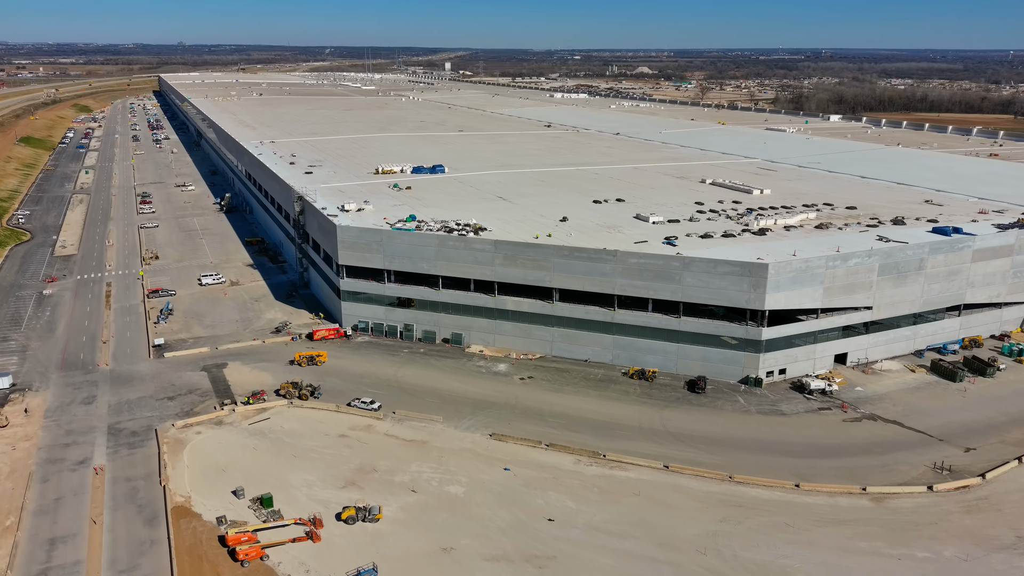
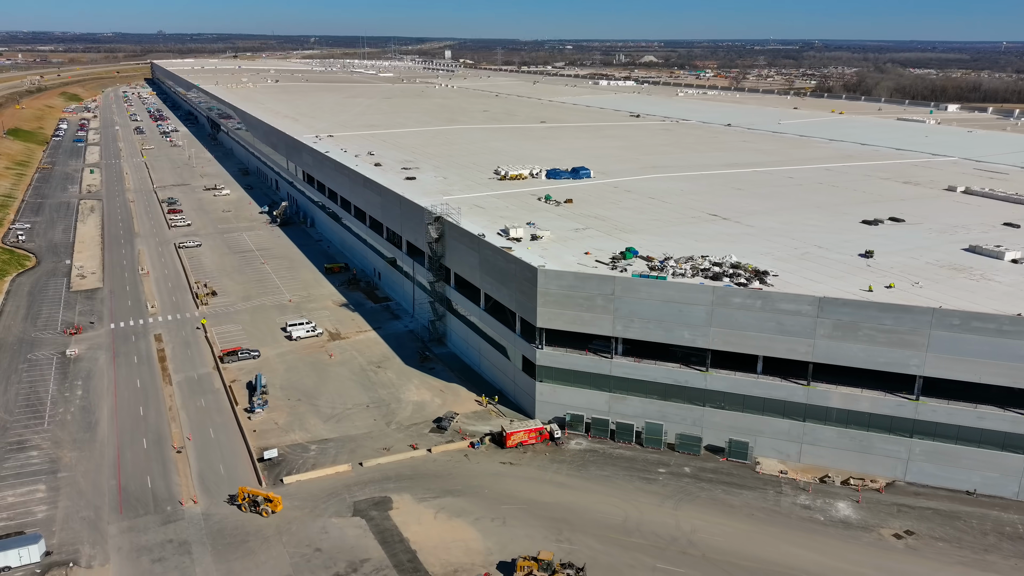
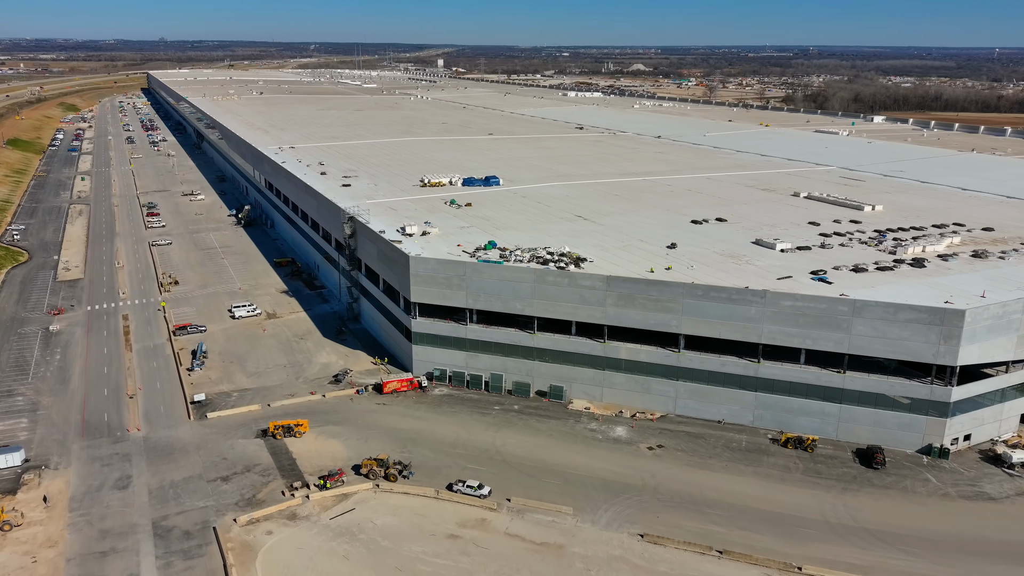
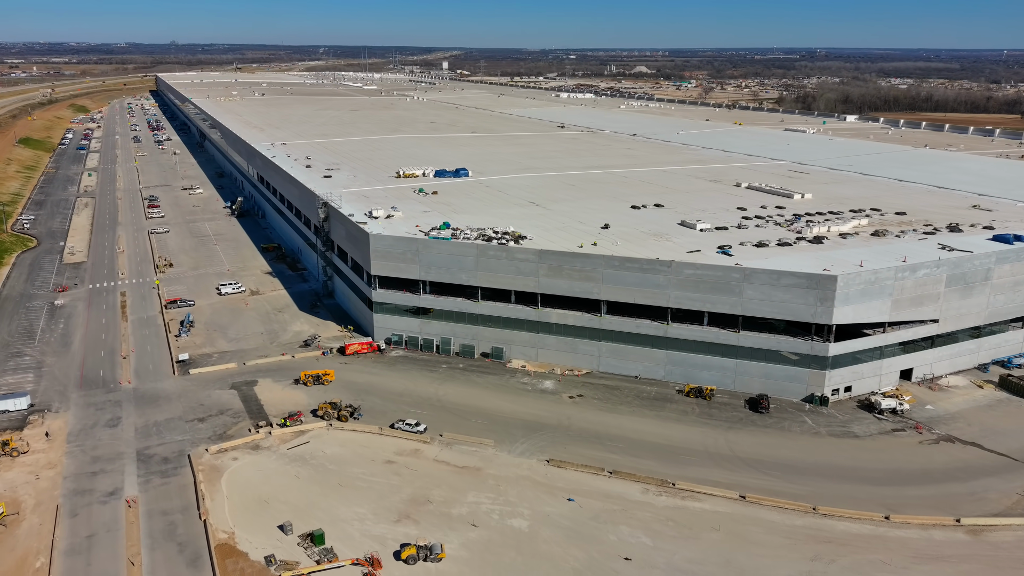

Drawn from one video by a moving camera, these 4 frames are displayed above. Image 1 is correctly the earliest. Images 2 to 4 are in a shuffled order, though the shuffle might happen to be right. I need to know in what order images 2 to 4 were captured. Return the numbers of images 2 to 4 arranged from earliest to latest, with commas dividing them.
4, 3, 2
